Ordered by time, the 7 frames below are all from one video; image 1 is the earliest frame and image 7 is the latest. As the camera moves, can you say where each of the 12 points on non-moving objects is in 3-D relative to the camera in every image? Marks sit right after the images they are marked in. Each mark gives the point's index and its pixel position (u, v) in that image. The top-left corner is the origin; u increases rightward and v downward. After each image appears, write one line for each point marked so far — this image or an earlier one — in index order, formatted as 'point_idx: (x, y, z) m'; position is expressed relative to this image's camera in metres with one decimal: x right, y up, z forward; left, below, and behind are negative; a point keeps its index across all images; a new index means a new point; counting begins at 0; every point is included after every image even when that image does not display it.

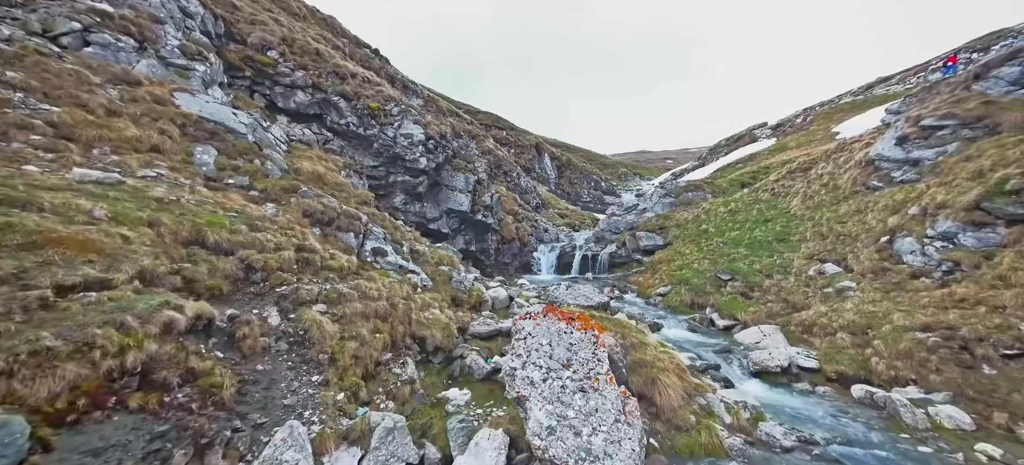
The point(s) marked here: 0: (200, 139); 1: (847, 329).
0: (-12.8, +3.8, +14.7) m
1: (+14.7, -4.2, +15.9) m
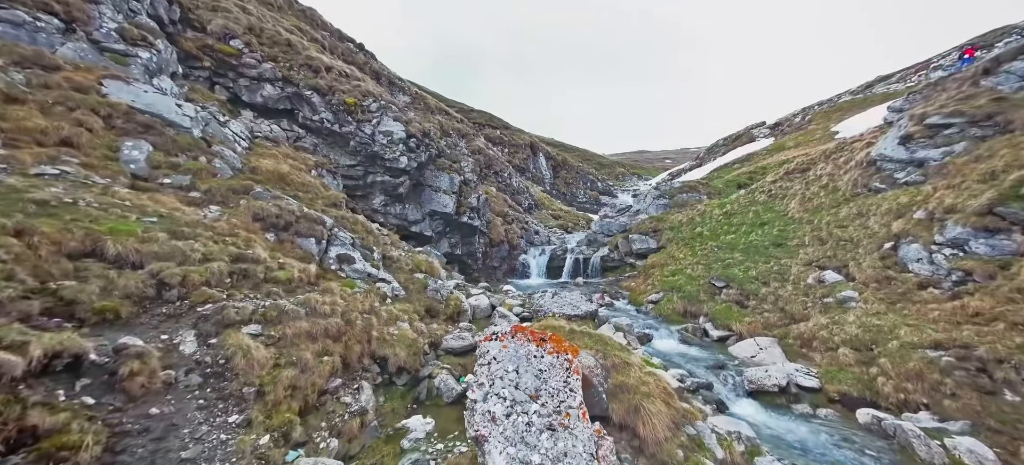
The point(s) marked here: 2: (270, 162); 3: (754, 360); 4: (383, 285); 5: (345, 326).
0: (-13.9, +3.6, +13.1) m
1: (+13.6, -4.5, +14.6) m
2: (-13.2, +3.8, +19.6) m
3: (+11.0, -5.8, +16.5) m
4: (-6.8, -2.7, +18.6) m
5: (-5.7, -3.2, +12.3) m
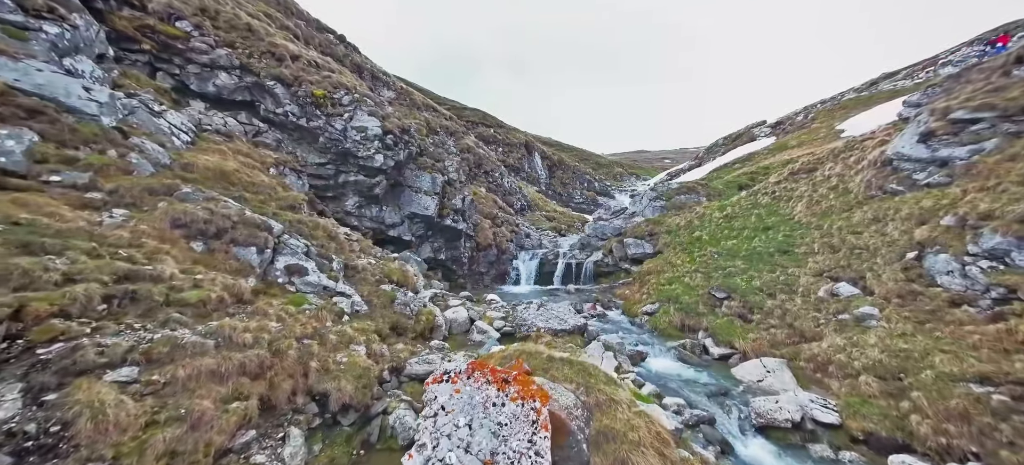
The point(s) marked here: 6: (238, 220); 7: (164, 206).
0: (-14.9, +3.3, +10.8) m
1: (+12.6, -4.9, +12.6) m
2: (-14.3, +3.5, +17.3) m
3: (+9.9, -6.1, +14.4) m
4: (-7.9, -3.0, +16.4) m
5: (-6.7, -3.5, +10.1) m
6: (-10.9, +0.5, +14.3) m
7: (-11.9, +0.9, +12.3) m
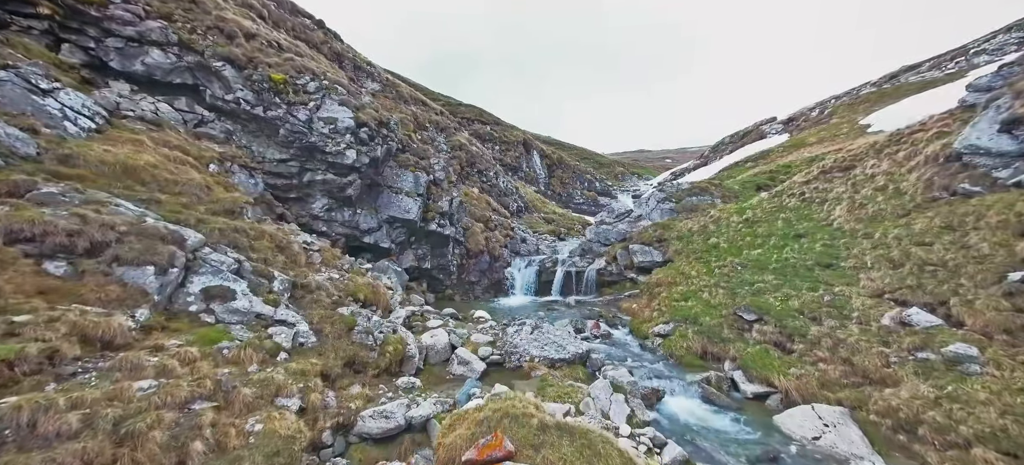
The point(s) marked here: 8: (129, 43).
0: (-15.4, +2.9, +7.2) m
1: (+12.1, -5.3, +9.2) m
2: (-14.9, +3.1, +13.7) m
3: (+9.4, -6.6, +10.9) m
4: (-8.4, -3.4, +12.8) m
5: (-7.2, -3.9, +6.5) m
6: (-11.4, 0.0, +10.7) m
7: (-12.4, +0.5, +8.8) m
8: (-18.9, +9.3, +17.8) m
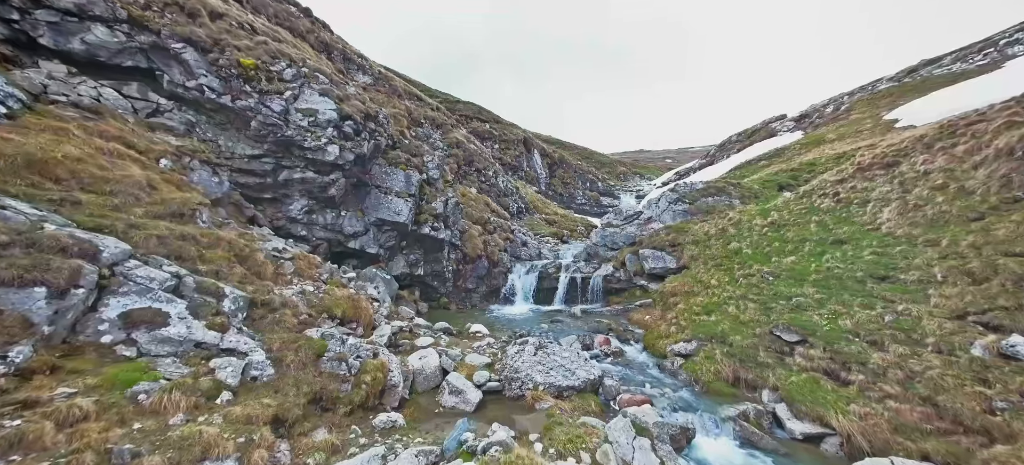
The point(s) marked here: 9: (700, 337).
0: (-15.4, +2.6, +4.7) m
1: (+12.1, -5.5, +6.6) m
2: (-14.9, +2.9, +11.2) m
3: (+9.4, -6.8, +8.4) m
4: (-8.4, -3.7, +10.3) m
5: (-7.2, -4.2, +4.0) m
6: (-11.4, -0.2, +8.2) m
7: (-12.4, +0.2, +6.2) m
8: (-18.8, +9.1, +15.3) m
9: (+9.2, -5.1, +17.8) m
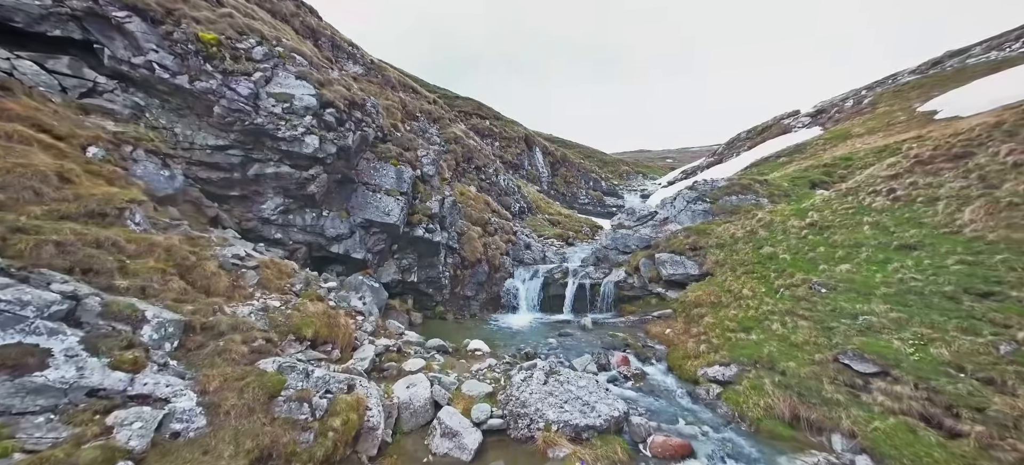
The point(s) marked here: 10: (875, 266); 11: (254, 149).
0: (-15.1, +2.5, +1.8) m
1: (+12.3, -5.7, +3.8) m
2: (-14.6, +2.7, +8.3) m
3: (+9.6, -7.0, +5.6) m
4: (-8.2, -3.8, +7.4) m
5: (-7.0, -4.3, +1.1) m
6: (-11.1, -0.3, +5.4) m
7: (-12.2, +0.1, +3.4) m
8: (-18.6, +8.9, +12.5) m
9: (+9.5, -5.3, +14.9) m
10: (+15.2, -1.4, +15.1) m
11: (-12.9, +4.2, +18.0) m
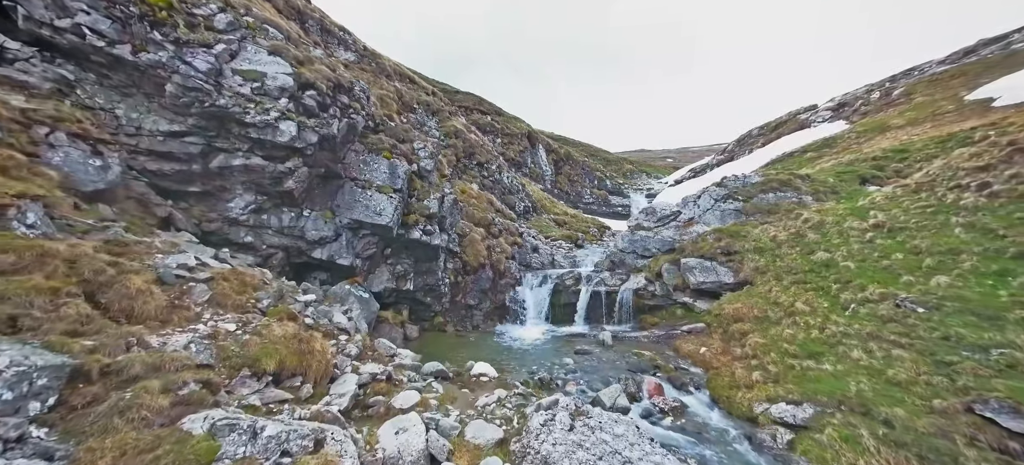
0: (-14.7, +2.4, -1.2) m
1: (+12.8, -5.8, +0.7) m
2: (-14.1, +2.6, +5.3) m
3: (+10.1, -7.1, +2.4) m
4: (-7.7, -3.9, +4.4) m
5: (-6.5, -4.4, -1.9) m
6: (-10.6, -0.5, +2.3) m
7: (-11.7, 0.0, +0.4) m
8: (-18.1, +8.8, +9.5) m
9: (+10.0, -5.4, +11.8) m
10: (+15.8, -1.5, +12.0) m
11: (-12.4, +4.0, +15.0) m
